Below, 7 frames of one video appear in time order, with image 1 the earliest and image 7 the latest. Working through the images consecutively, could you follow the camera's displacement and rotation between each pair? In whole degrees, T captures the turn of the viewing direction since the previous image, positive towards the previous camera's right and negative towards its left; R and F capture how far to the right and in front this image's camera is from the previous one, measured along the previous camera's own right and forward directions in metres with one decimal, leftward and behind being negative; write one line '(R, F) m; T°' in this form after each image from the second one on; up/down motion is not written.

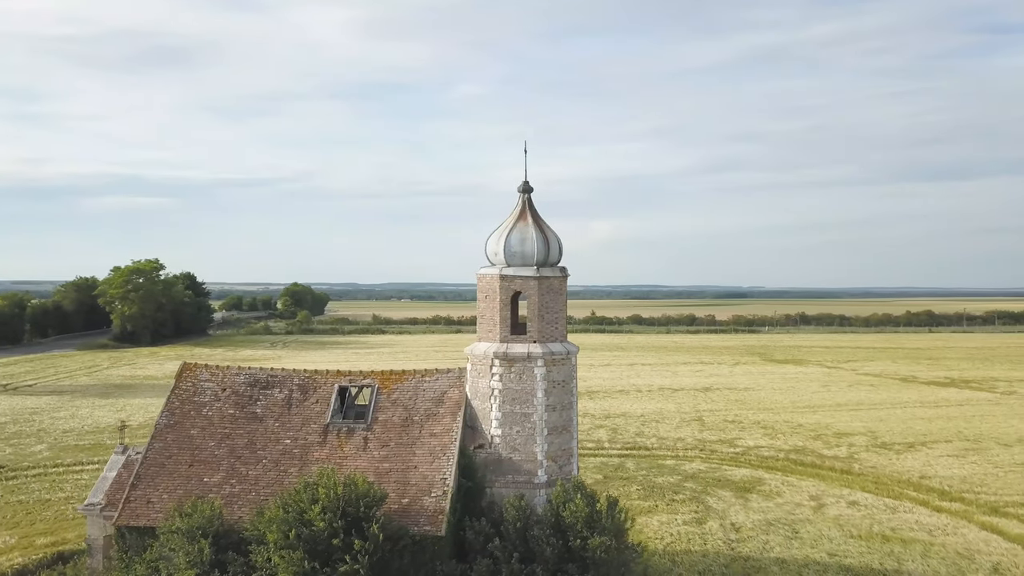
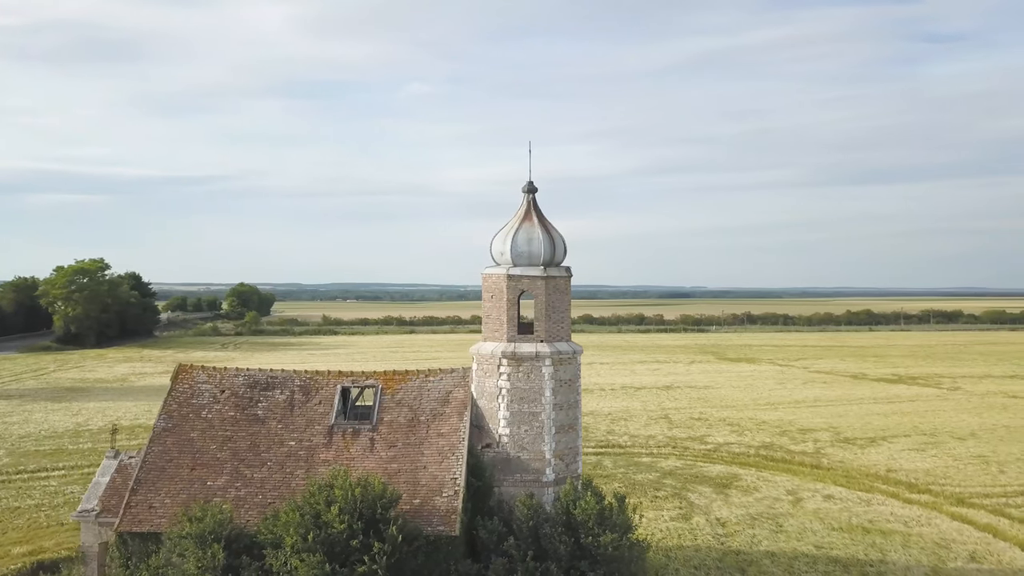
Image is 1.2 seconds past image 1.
(-0.9, 0.0) m; +3°
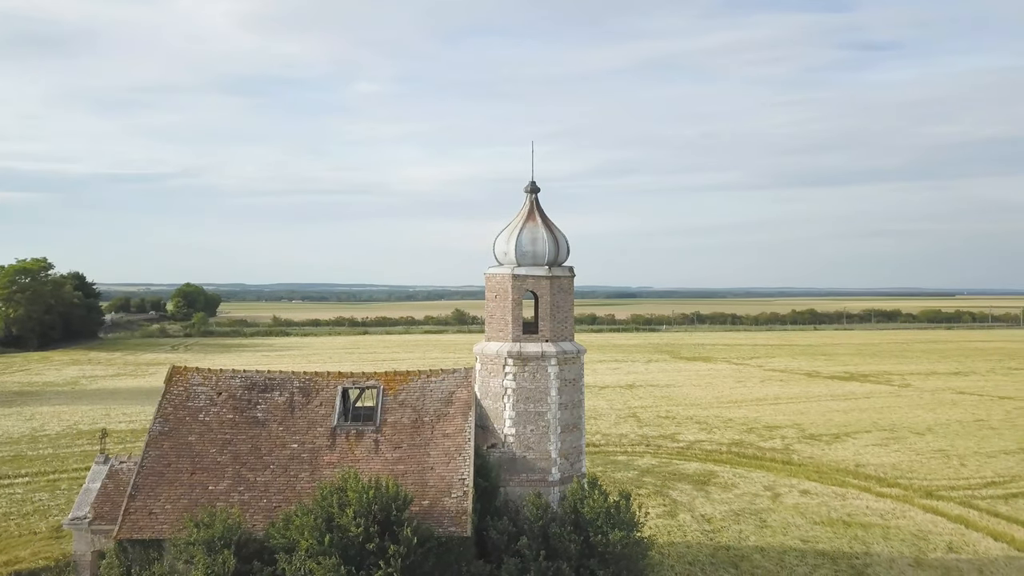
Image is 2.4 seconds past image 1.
(-0.8, 0.0) m; +3°
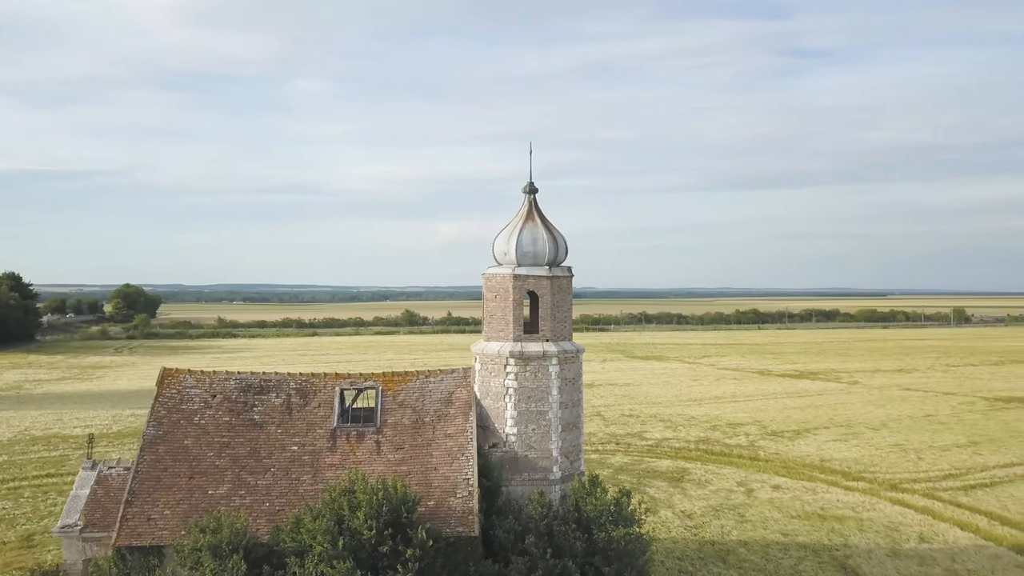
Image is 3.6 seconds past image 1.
(-0.8, 0.0) m; +3°
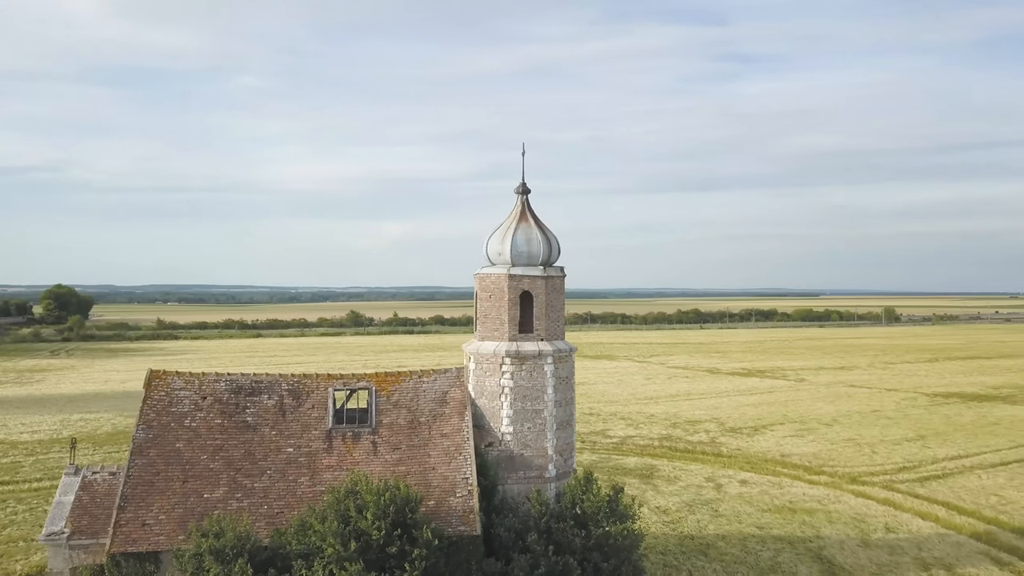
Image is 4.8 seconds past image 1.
(-0.8, -0.1) m; +4°
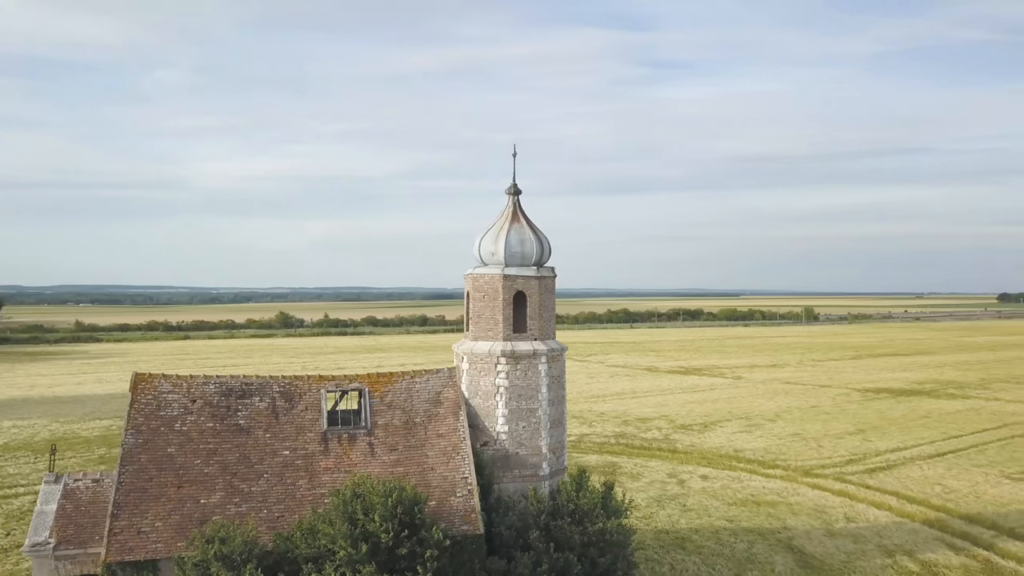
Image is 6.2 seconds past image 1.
(-1.0, -0.1) m; +5°
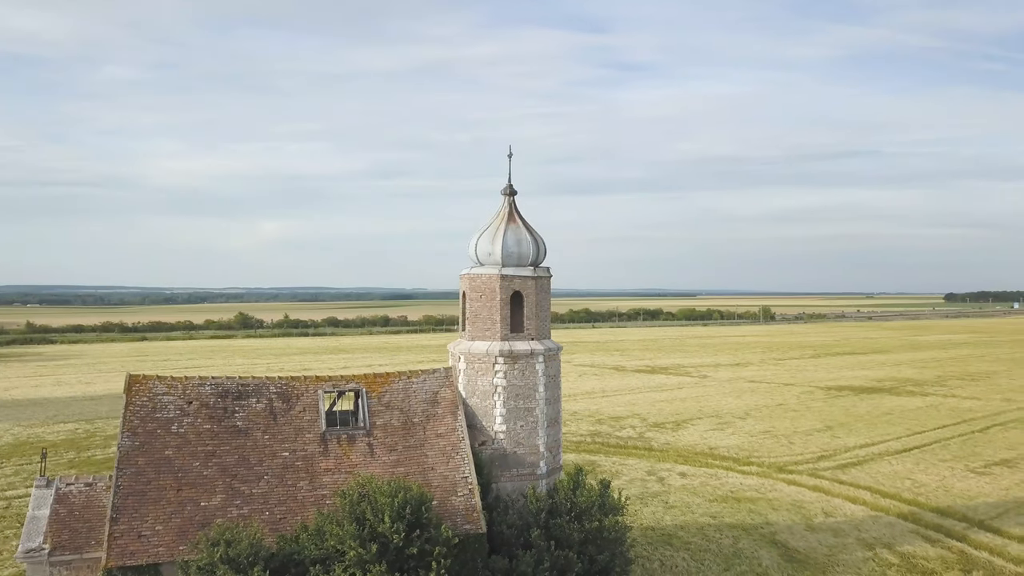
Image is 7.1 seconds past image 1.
(-0.6, -0.1) m; +3°
